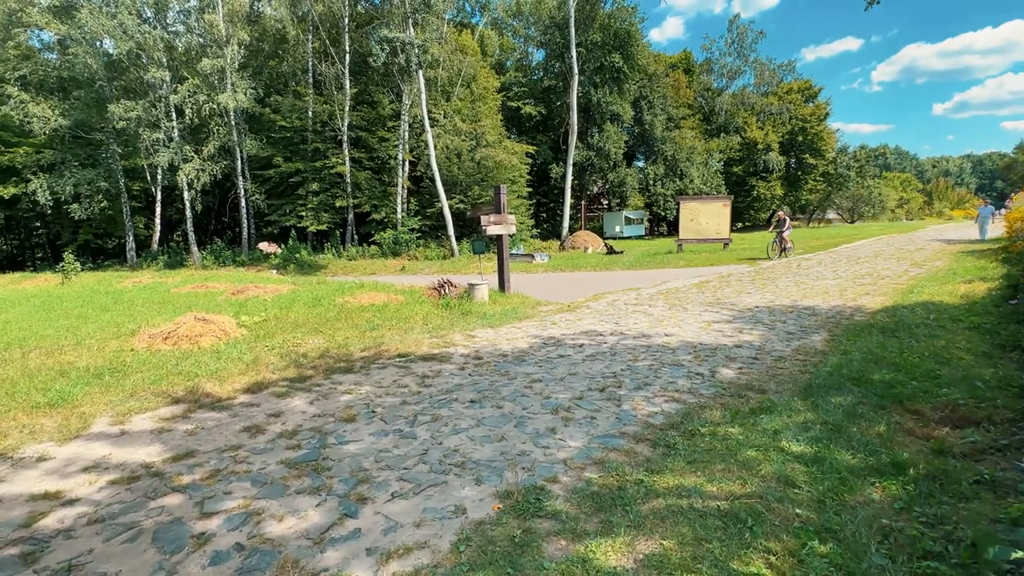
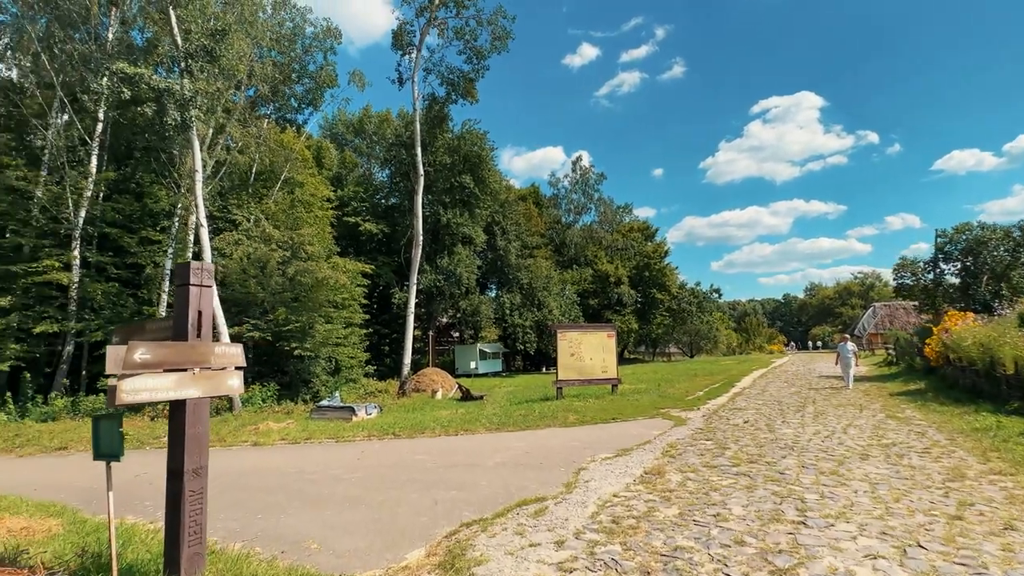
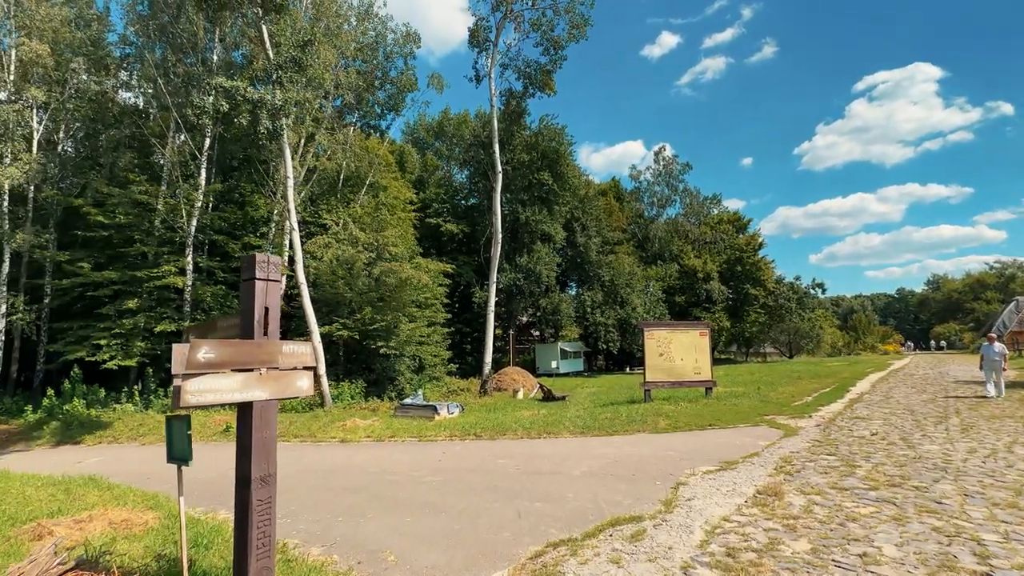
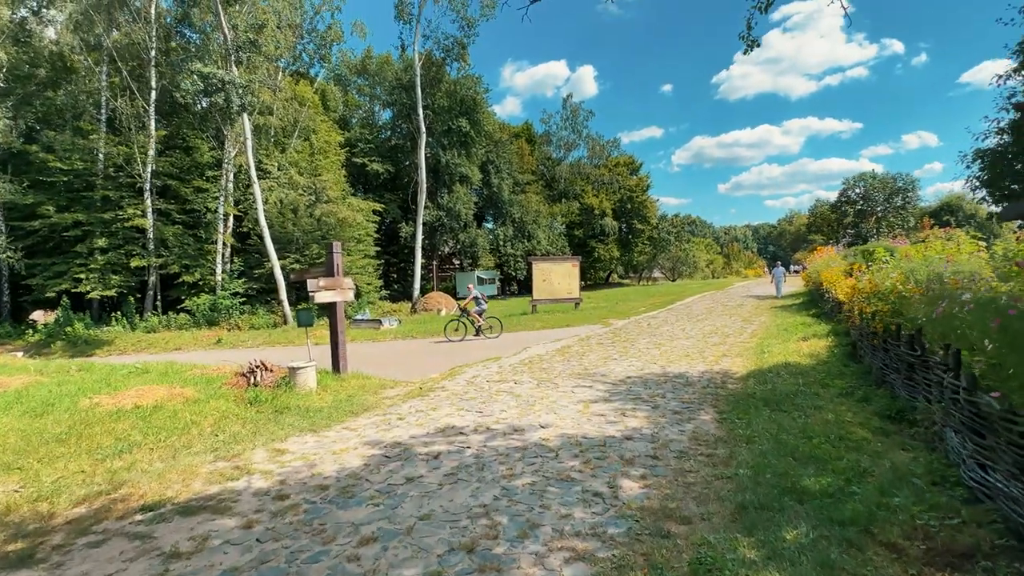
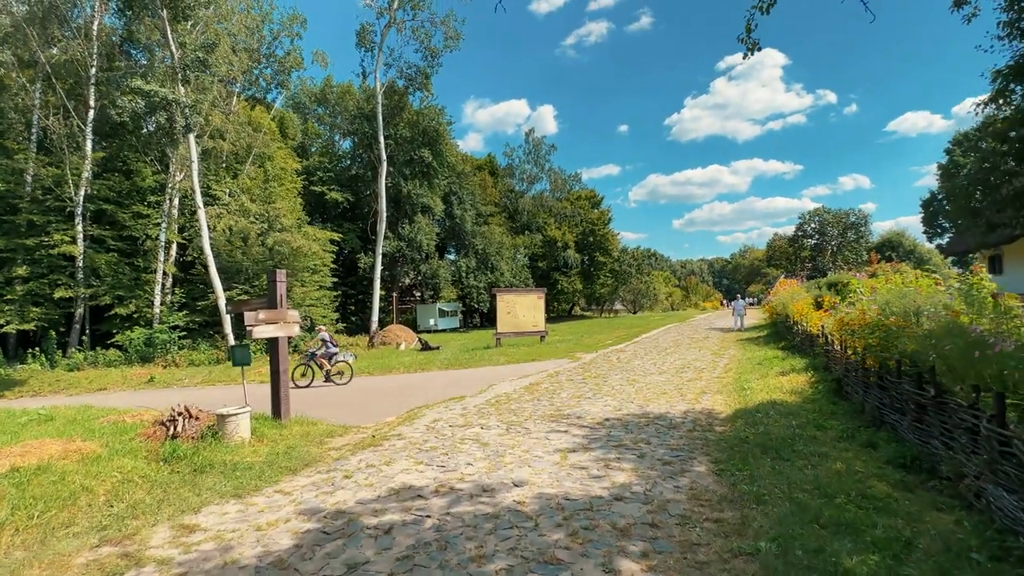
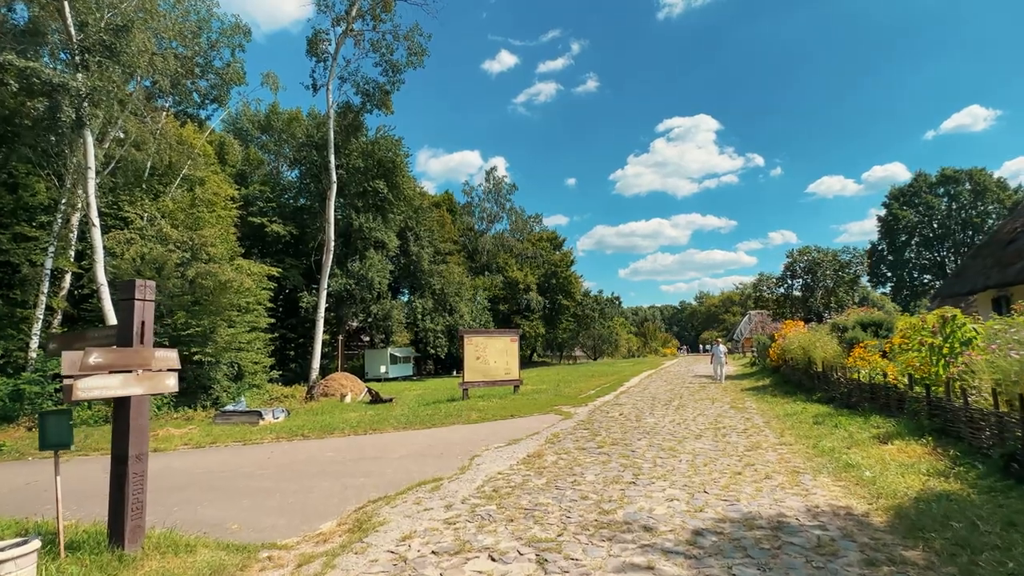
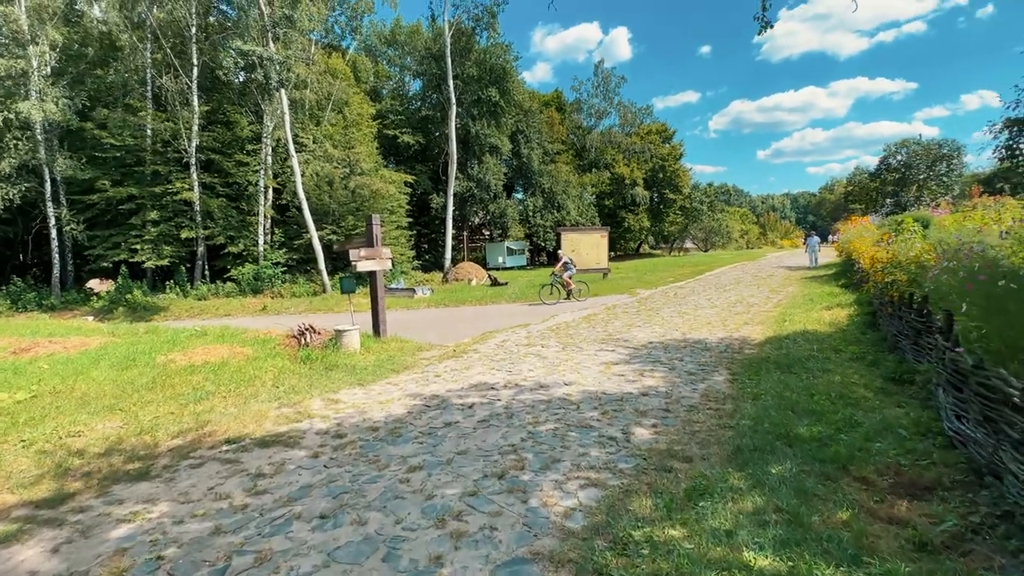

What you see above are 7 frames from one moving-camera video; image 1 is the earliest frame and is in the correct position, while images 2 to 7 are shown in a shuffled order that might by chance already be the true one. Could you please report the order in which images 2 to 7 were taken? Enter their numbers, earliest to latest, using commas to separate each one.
7, 4, 5, 6, 2, 3
